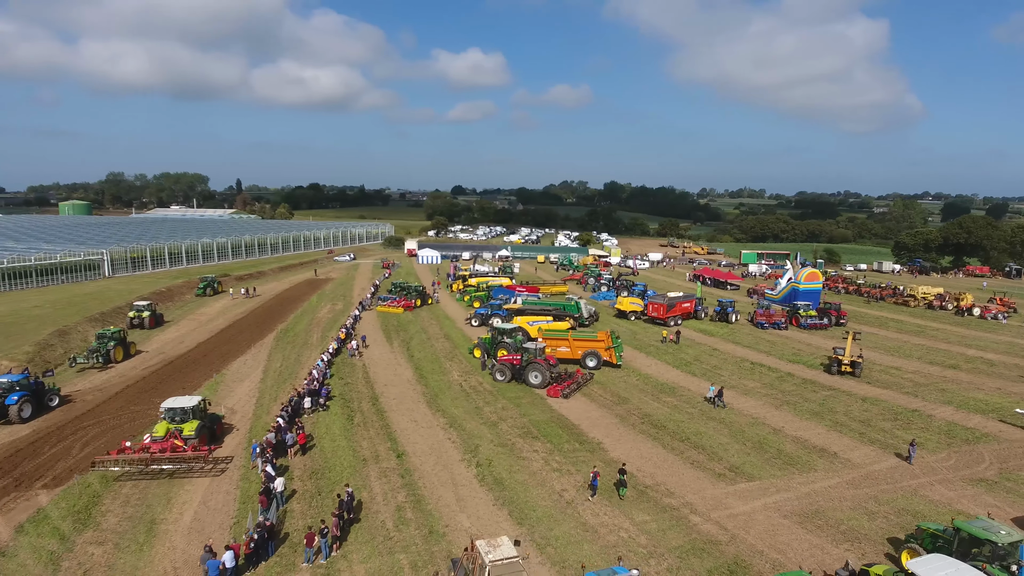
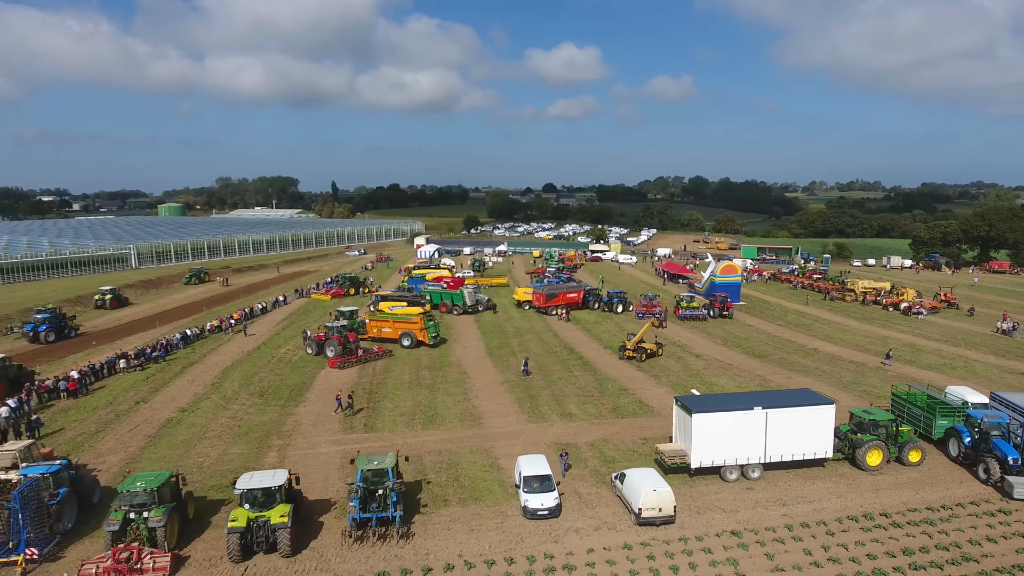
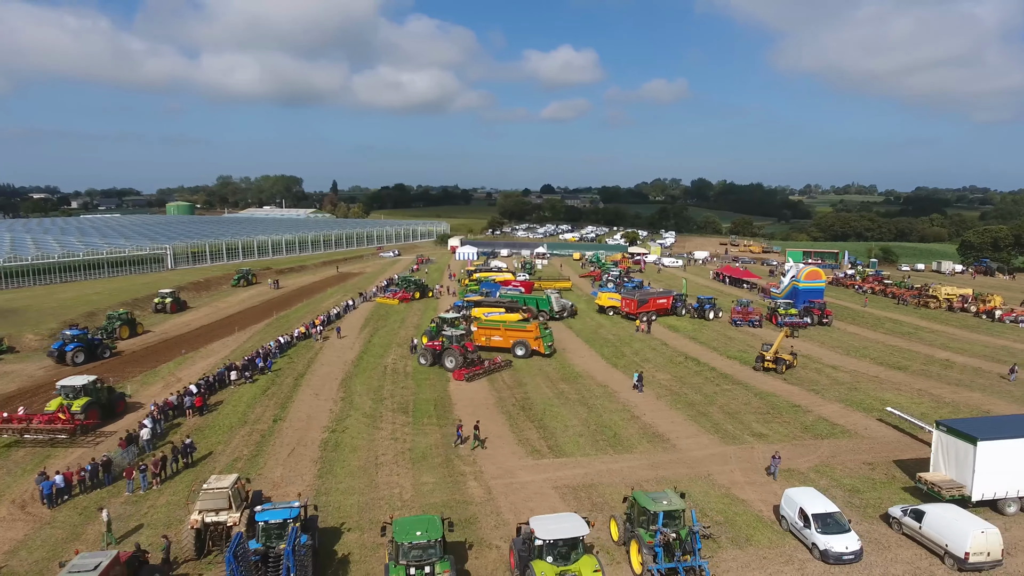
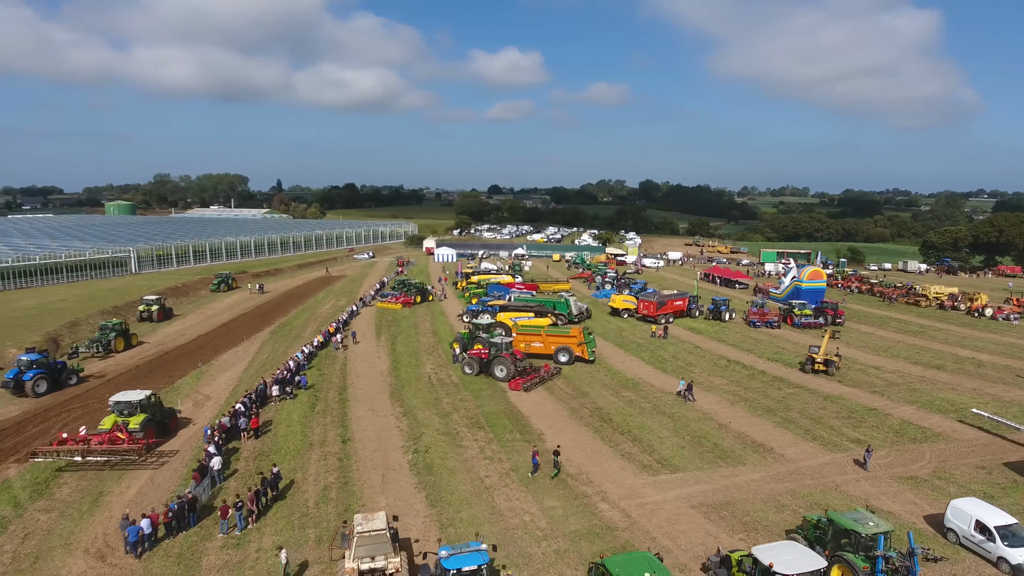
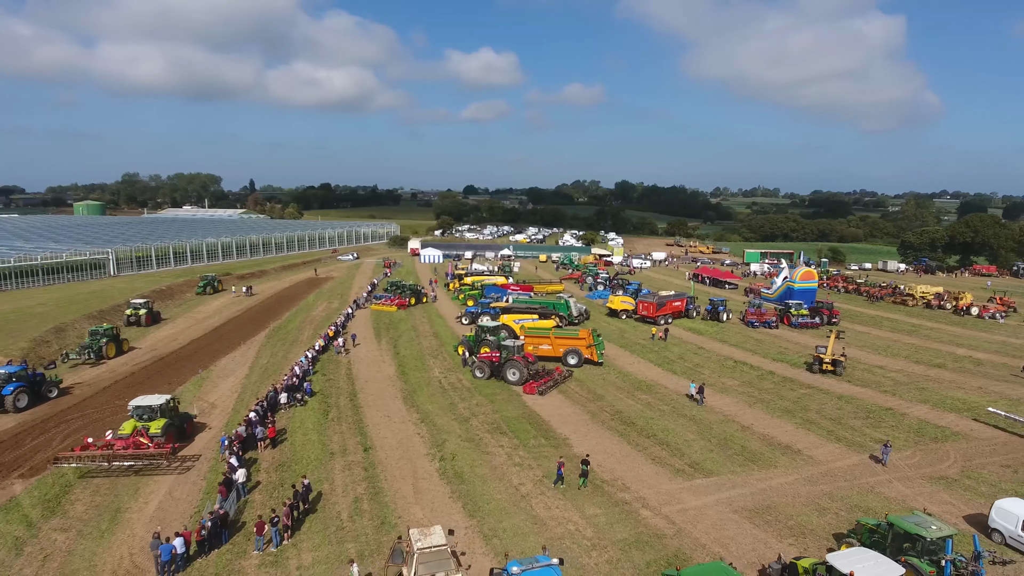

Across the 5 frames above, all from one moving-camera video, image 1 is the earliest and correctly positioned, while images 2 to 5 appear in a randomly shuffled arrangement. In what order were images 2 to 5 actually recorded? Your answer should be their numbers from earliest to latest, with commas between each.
5, 4, 3, 2
